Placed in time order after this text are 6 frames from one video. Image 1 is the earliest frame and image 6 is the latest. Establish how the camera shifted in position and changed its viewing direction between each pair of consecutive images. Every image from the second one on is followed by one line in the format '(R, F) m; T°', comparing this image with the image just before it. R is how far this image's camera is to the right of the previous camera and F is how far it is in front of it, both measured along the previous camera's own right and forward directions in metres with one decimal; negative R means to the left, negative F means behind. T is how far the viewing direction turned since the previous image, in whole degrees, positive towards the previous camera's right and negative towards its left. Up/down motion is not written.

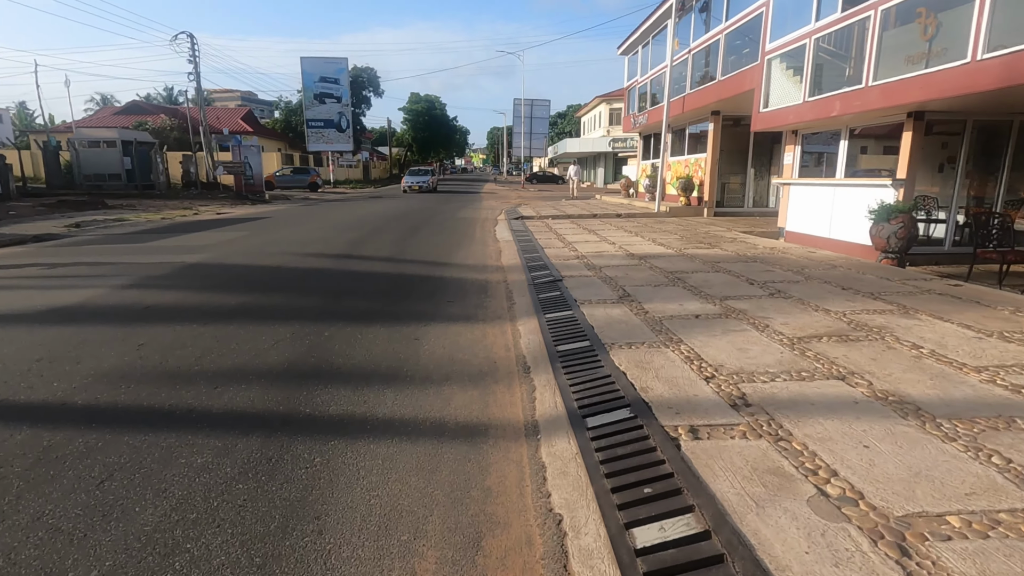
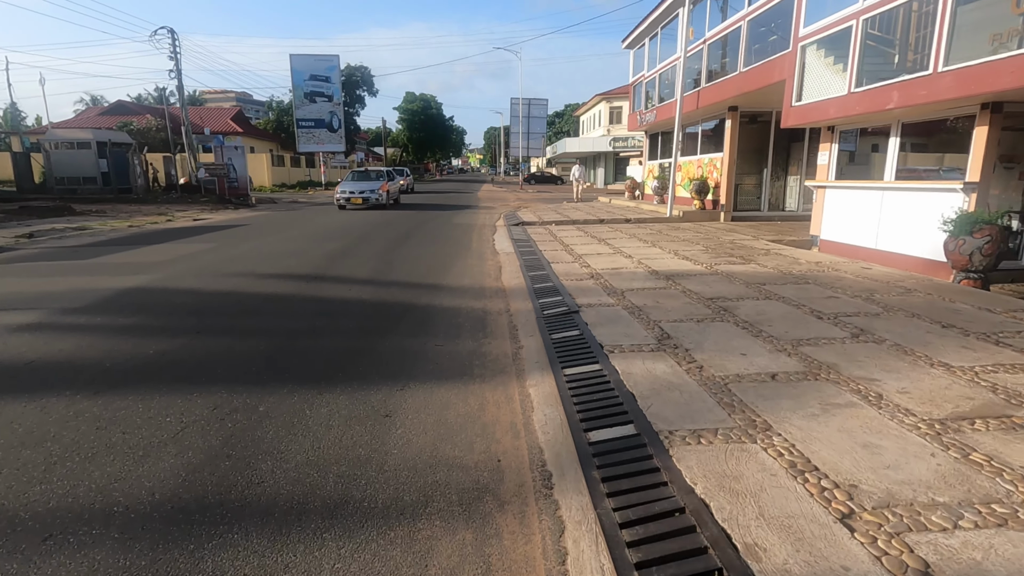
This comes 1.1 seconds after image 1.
(-0.1, +1.5) m; 0°
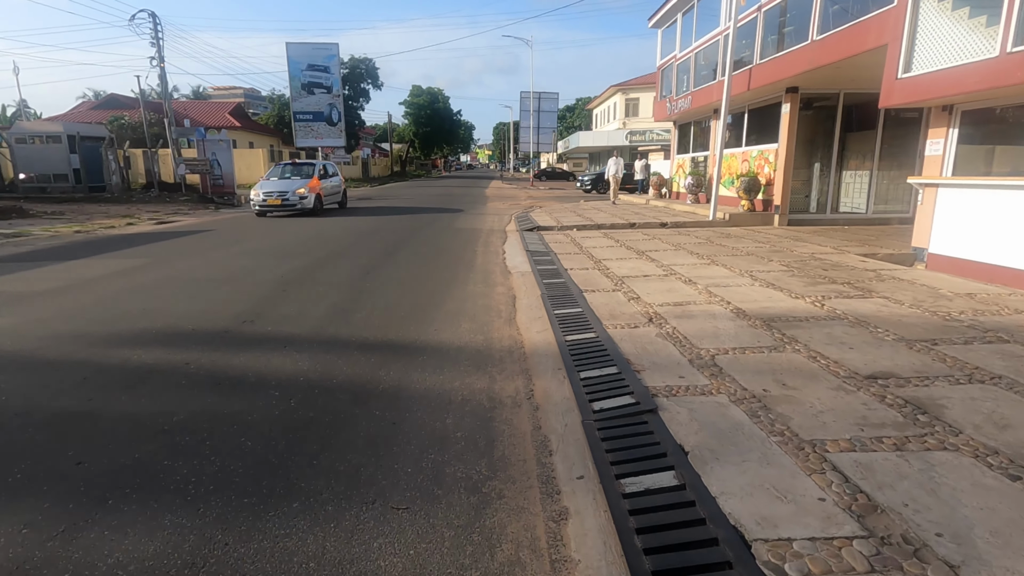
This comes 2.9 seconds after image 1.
(-0.1, +2.6) m; -1°
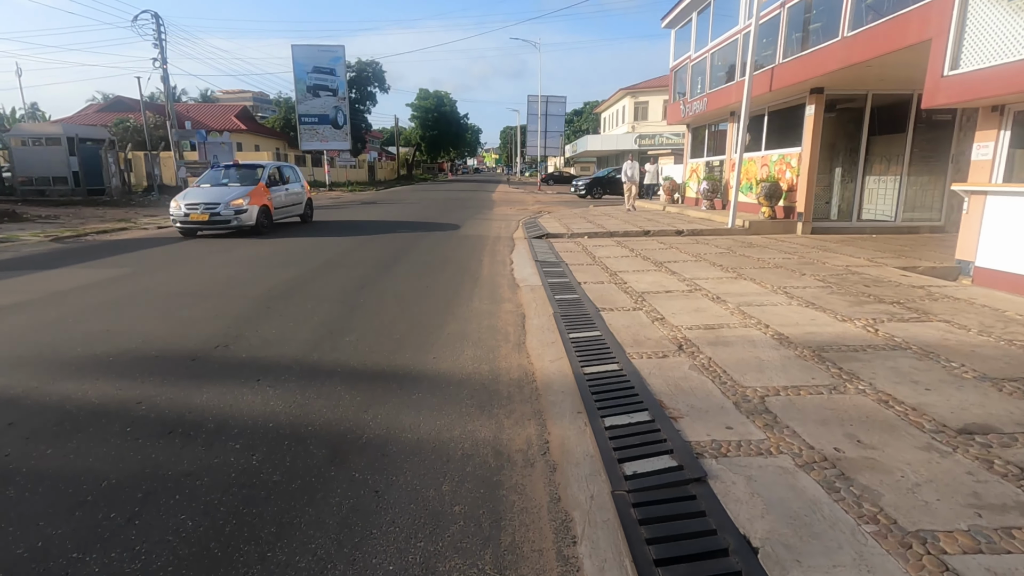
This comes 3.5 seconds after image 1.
(0.0, +0.7) m; -1°
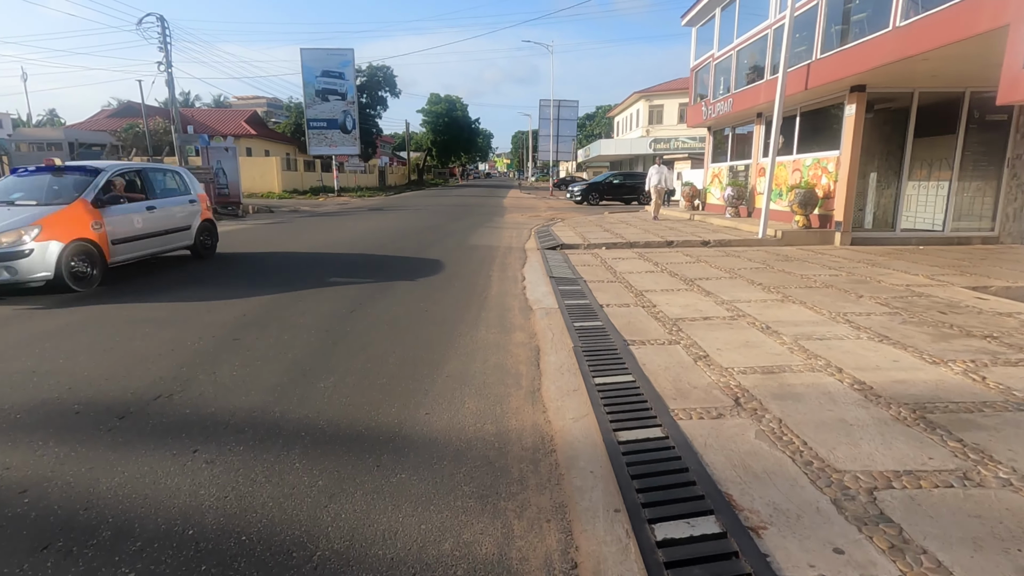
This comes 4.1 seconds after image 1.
(0.0, +1.0) m; -1°
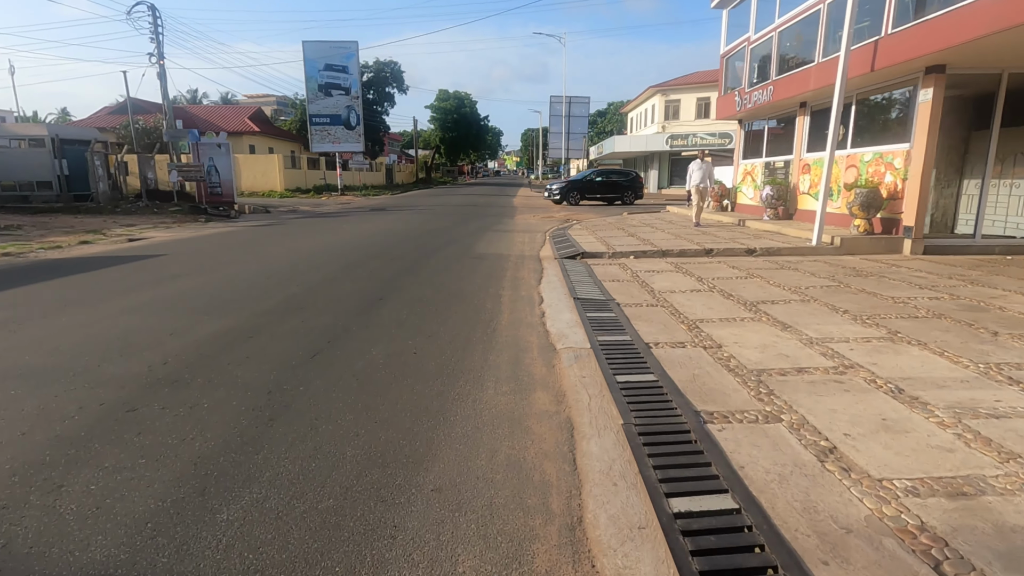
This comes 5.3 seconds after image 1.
(-0.1, +1.7) m; -1°
